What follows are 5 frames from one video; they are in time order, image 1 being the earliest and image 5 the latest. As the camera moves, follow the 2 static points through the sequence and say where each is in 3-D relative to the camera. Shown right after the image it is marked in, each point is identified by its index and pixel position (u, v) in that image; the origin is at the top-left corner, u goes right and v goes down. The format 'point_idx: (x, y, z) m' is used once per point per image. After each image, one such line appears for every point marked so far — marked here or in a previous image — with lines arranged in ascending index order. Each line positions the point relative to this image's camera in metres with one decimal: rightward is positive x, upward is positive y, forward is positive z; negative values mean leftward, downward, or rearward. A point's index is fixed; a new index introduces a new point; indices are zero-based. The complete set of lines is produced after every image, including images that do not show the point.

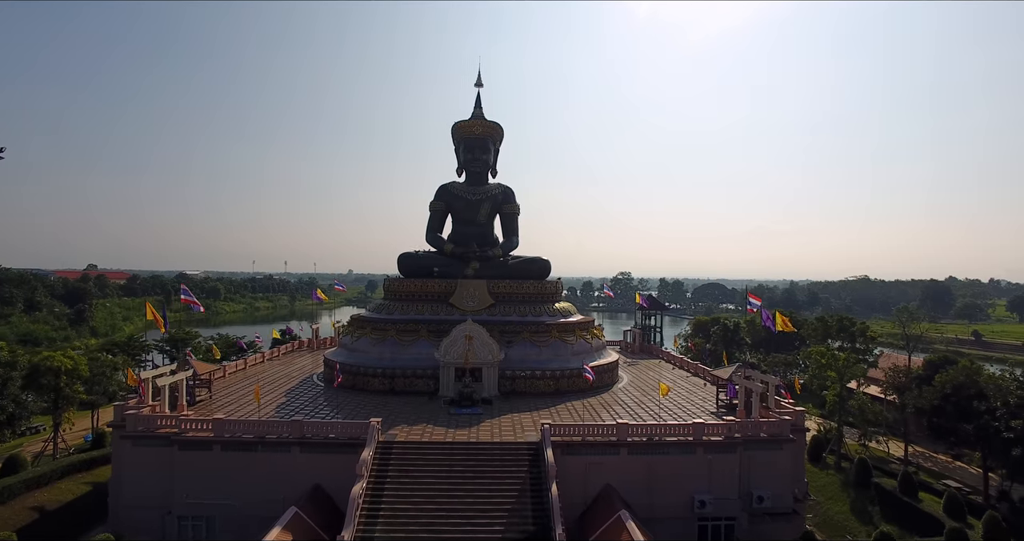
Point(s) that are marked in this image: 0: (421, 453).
0: (-2.3, -4.5, +14.0) m
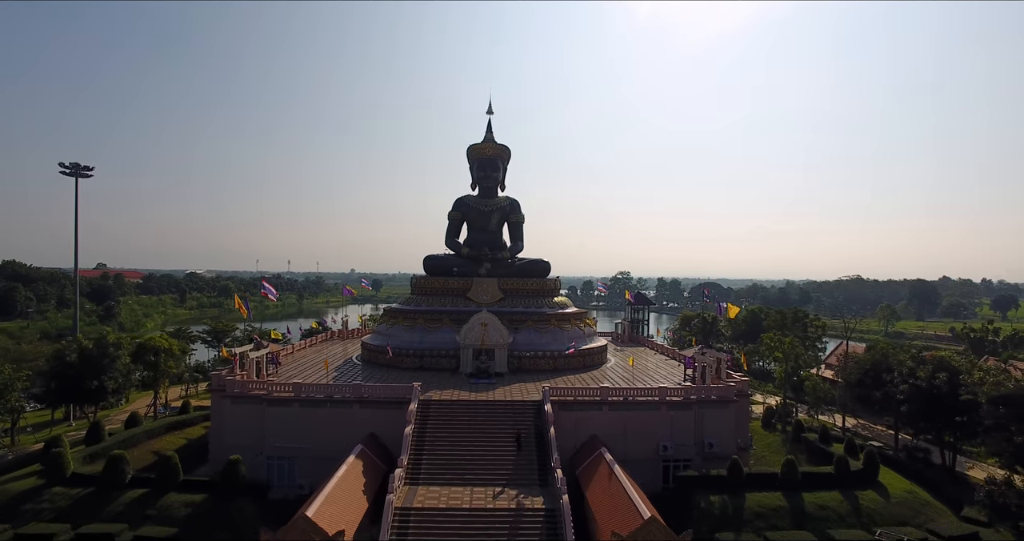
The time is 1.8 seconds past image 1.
0: (-2.0, -4.5, +18.7) m
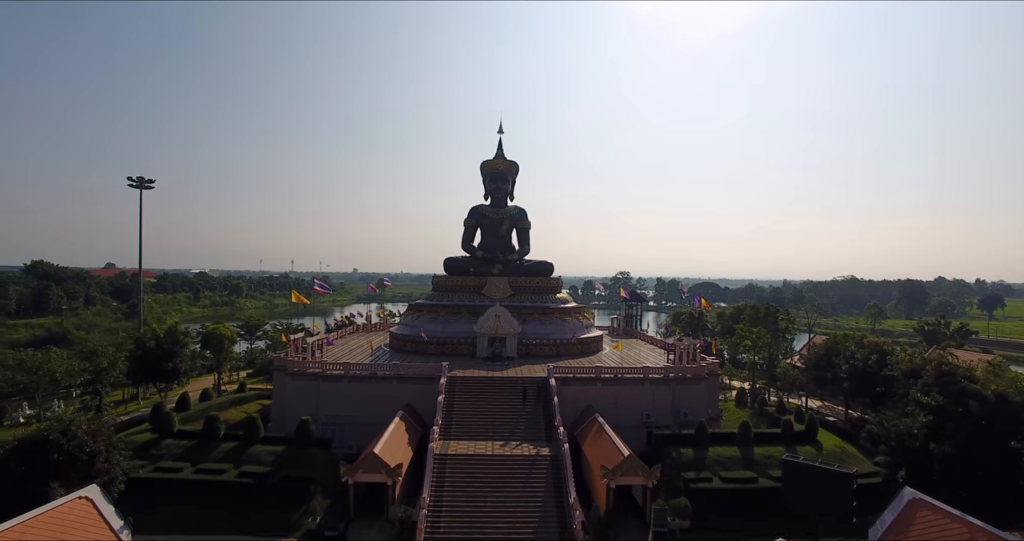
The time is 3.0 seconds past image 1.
0: (-1.5, -4.5, +22.9) m
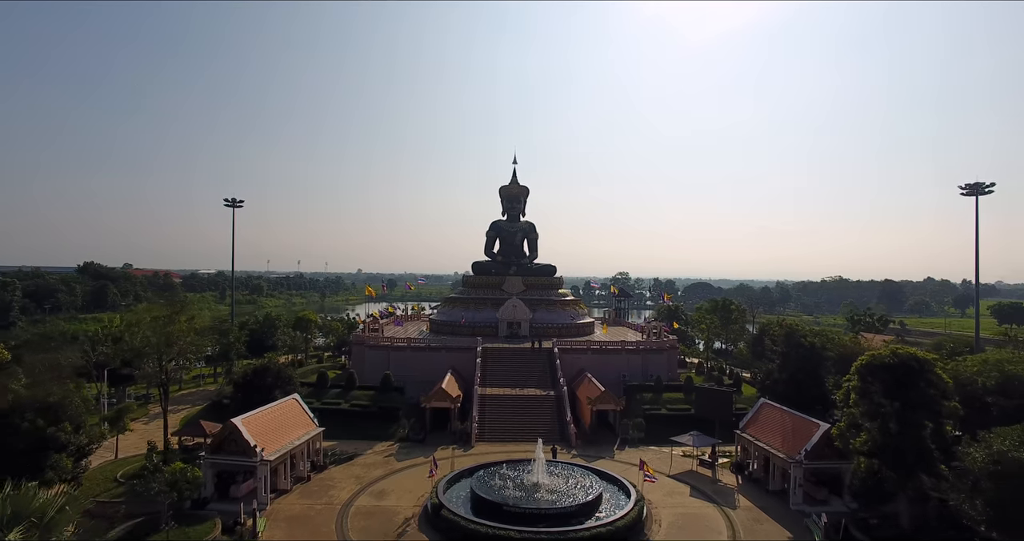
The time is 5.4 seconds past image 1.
0: (-0.7, -4.6, +32.1) m
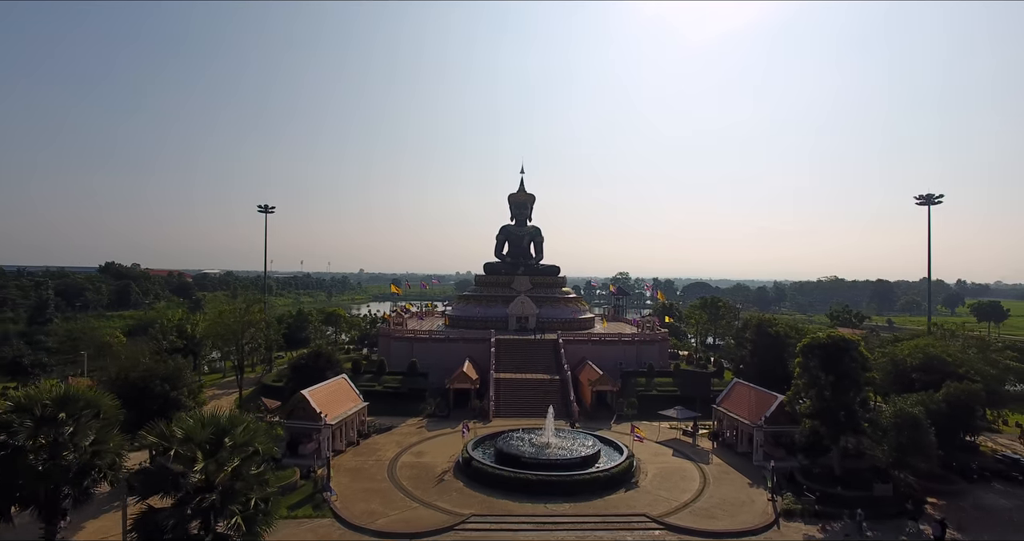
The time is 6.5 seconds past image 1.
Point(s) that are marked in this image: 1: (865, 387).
0: (-0.1, -4.6, +36.3) m
1: (+12.0, -3.9, +19.0) m
